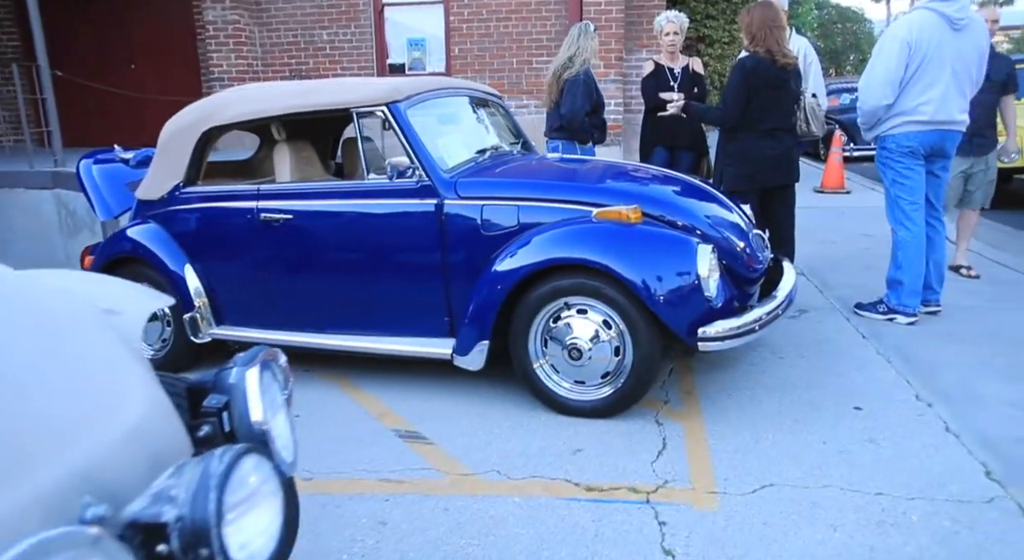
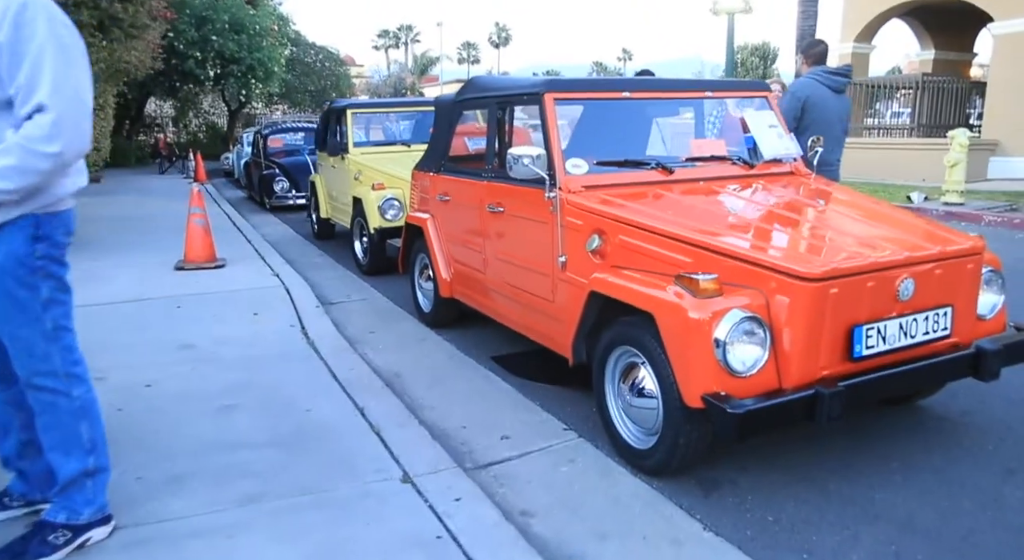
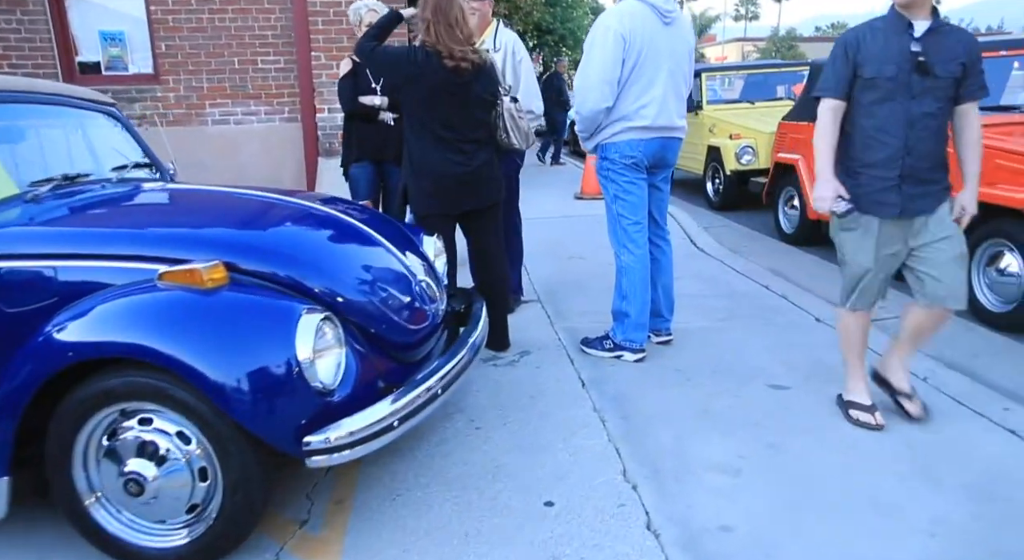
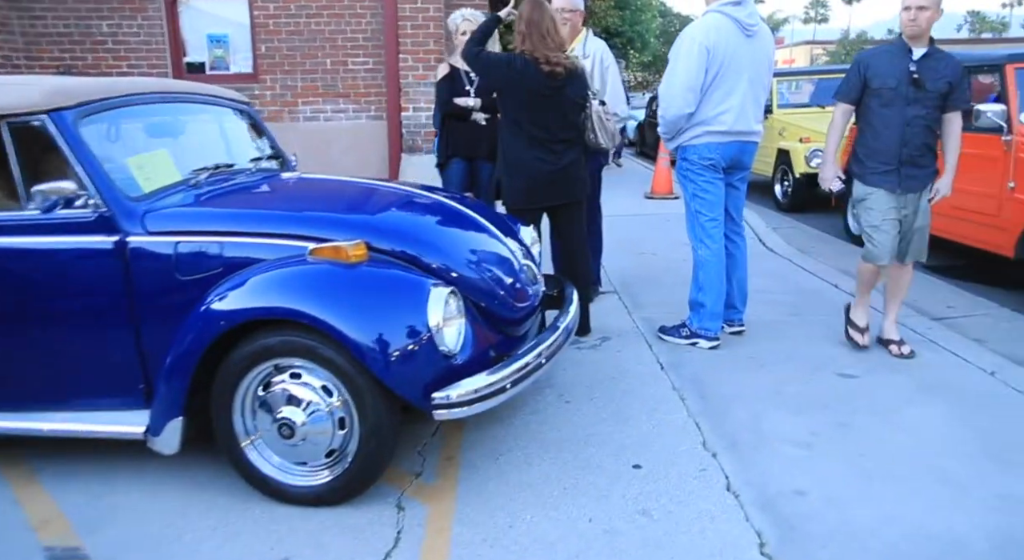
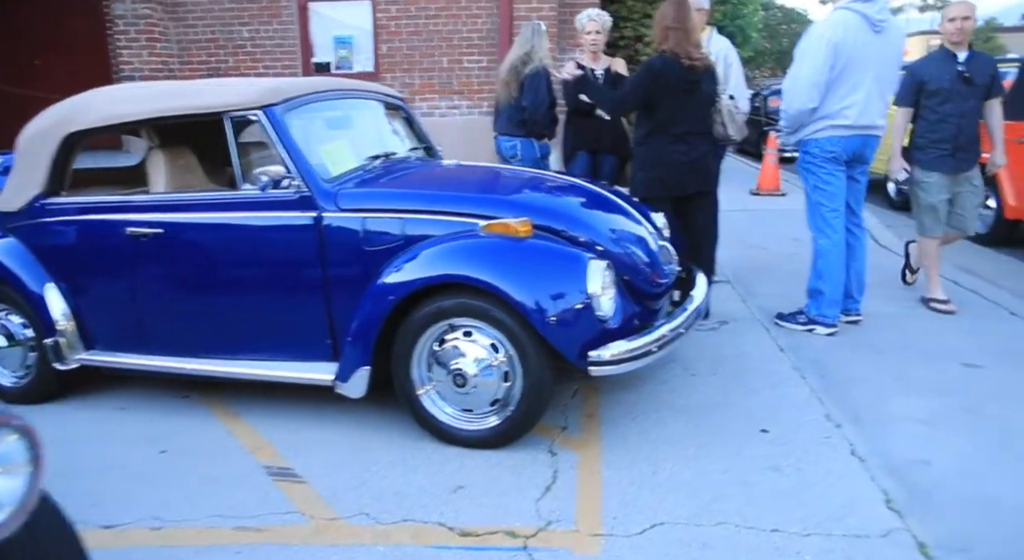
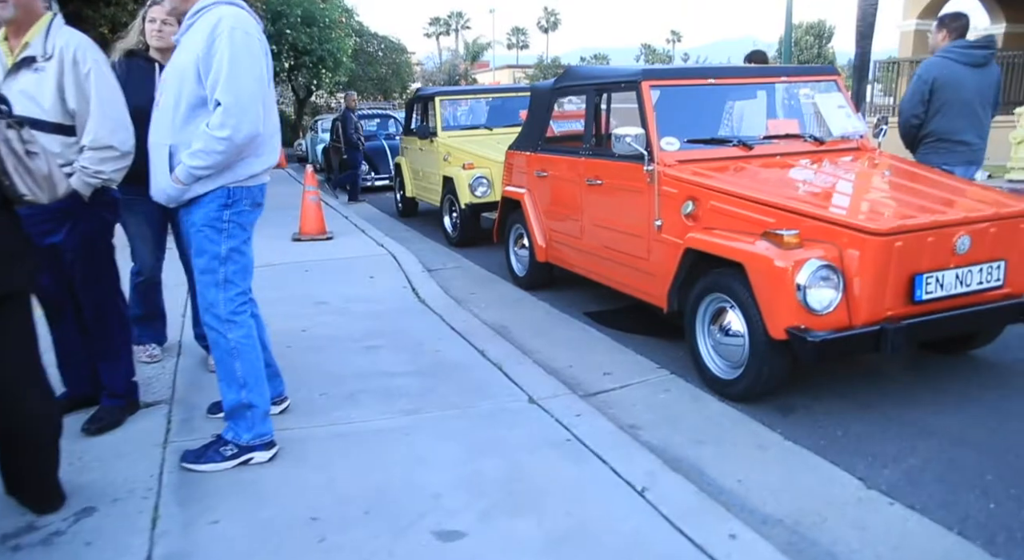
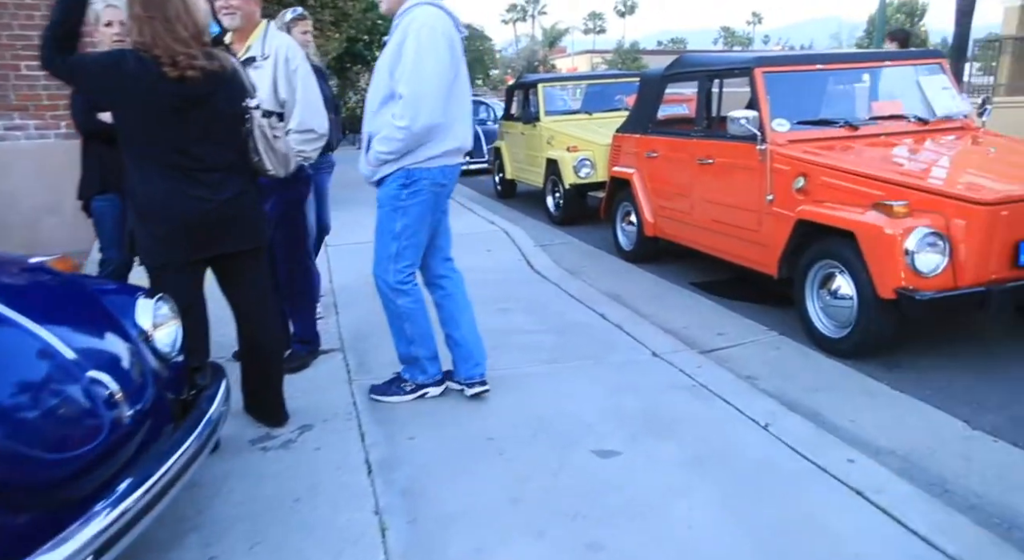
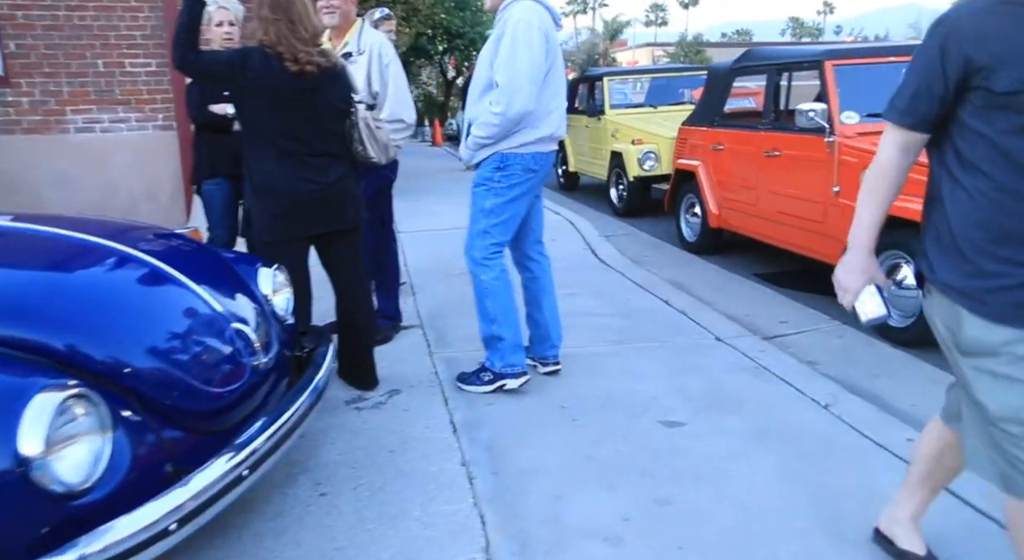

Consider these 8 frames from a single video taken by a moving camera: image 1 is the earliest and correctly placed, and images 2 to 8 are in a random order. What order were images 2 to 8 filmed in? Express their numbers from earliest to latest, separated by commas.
5, 4, 3, 8, 7, 6, 2
